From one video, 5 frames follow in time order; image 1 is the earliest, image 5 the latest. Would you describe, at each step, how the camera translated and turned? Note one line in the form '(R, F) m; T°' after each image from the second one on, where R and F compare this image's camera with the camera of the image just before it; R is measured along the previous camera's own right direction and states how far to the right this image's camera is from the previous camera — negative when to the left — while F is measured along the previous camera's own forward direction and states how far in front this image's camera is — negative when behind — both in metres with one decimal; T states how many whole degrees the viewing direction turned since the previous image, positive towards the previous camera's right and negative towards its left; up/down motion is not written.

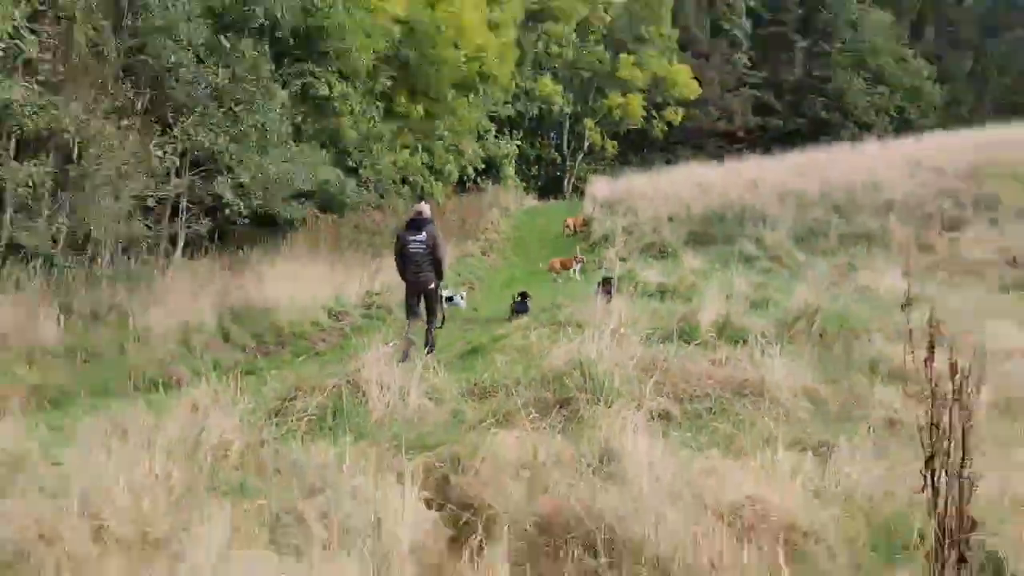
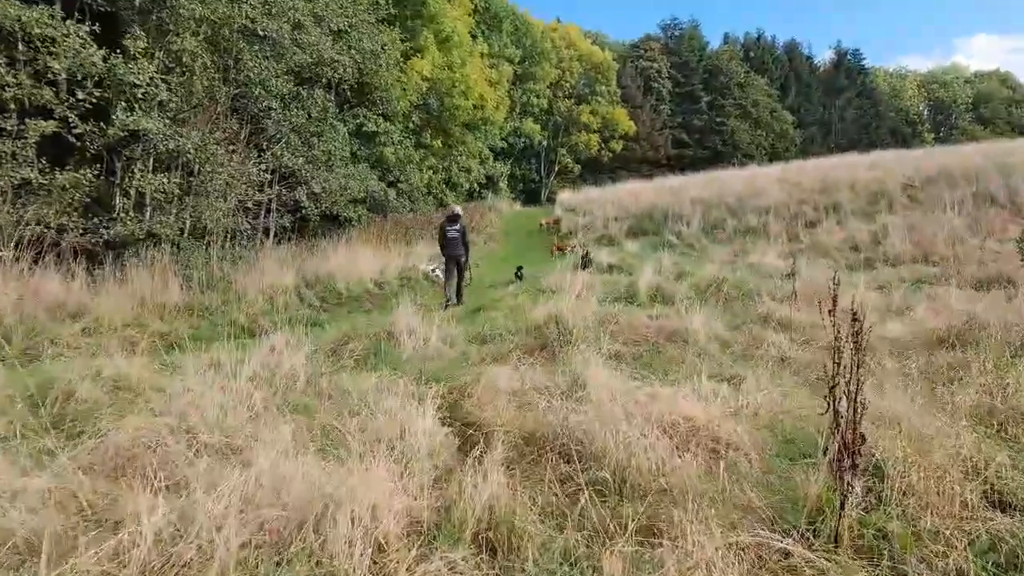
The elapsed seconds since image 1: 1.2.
(-0.4, -1.7) m; +4°
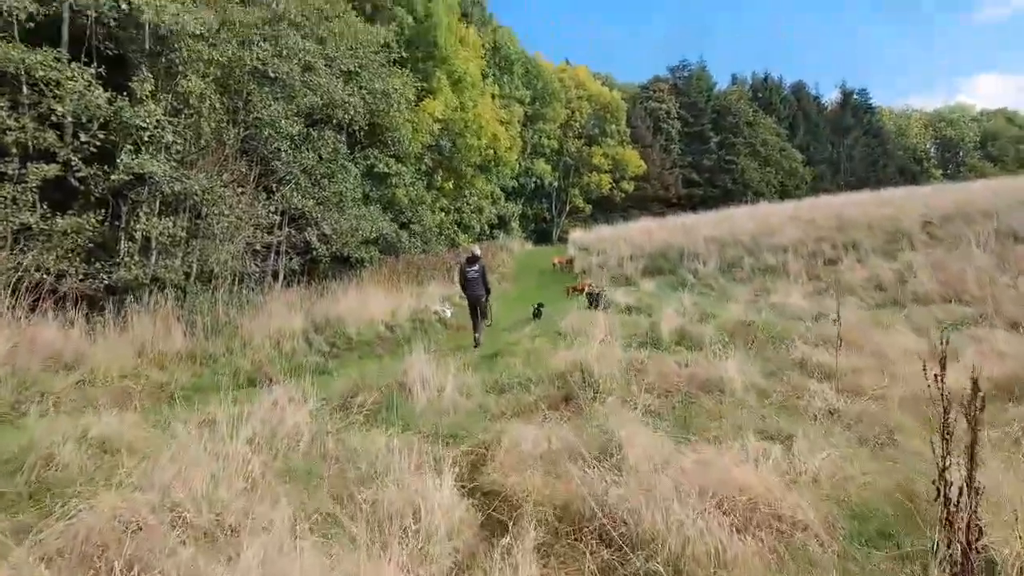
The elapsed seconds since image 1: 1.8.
(-0.1, +0.4) m; -1°
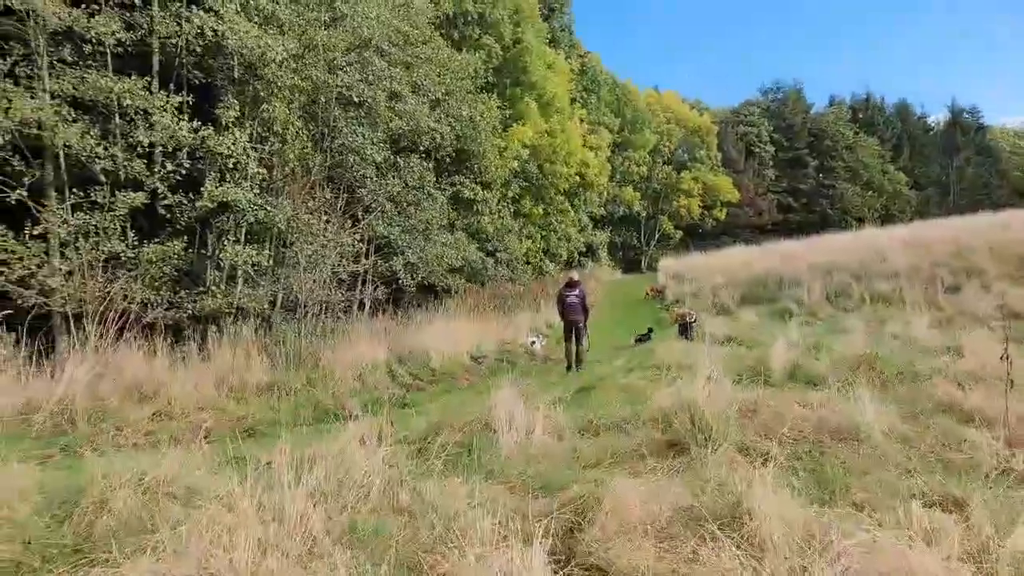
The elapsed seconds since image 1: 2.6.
(-0.1, +0.6) m; -6°
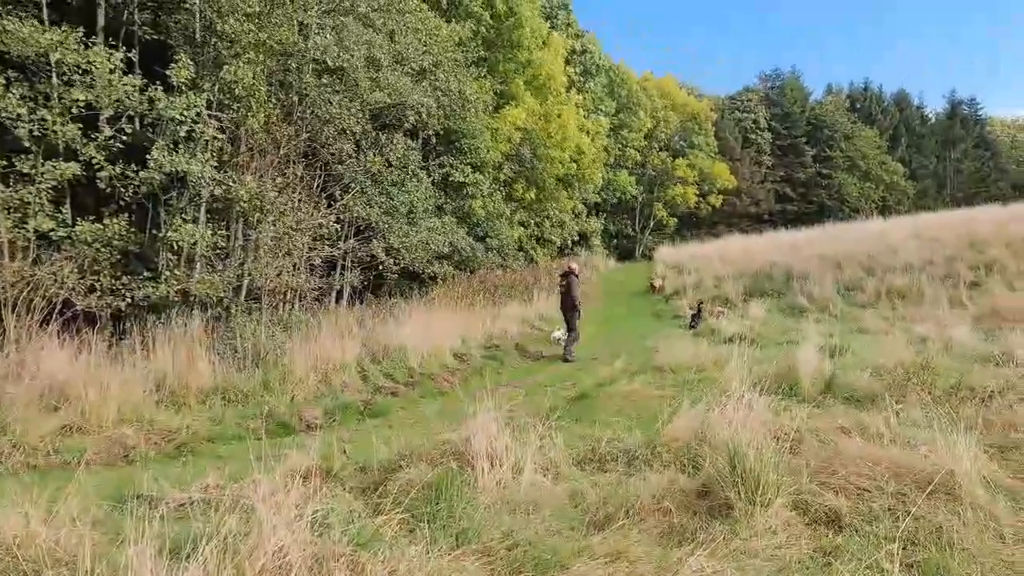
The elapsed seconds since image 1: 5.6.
(0.0, +1.2) m; +1°
